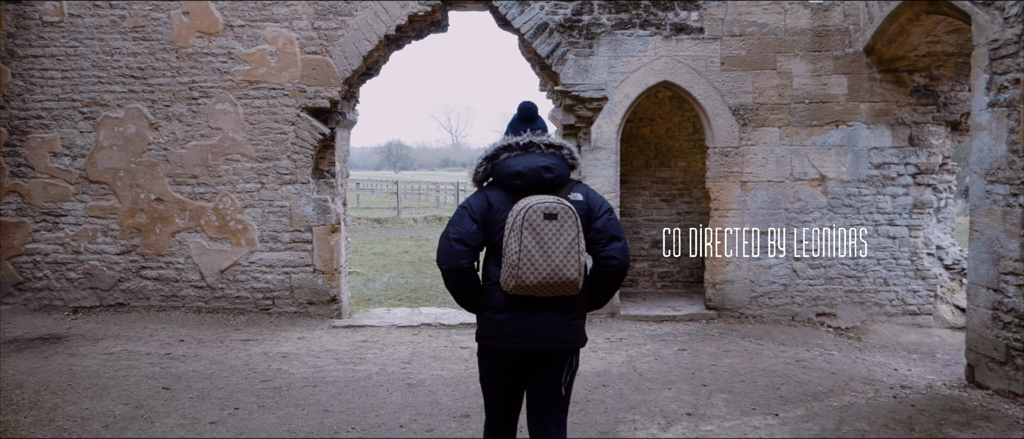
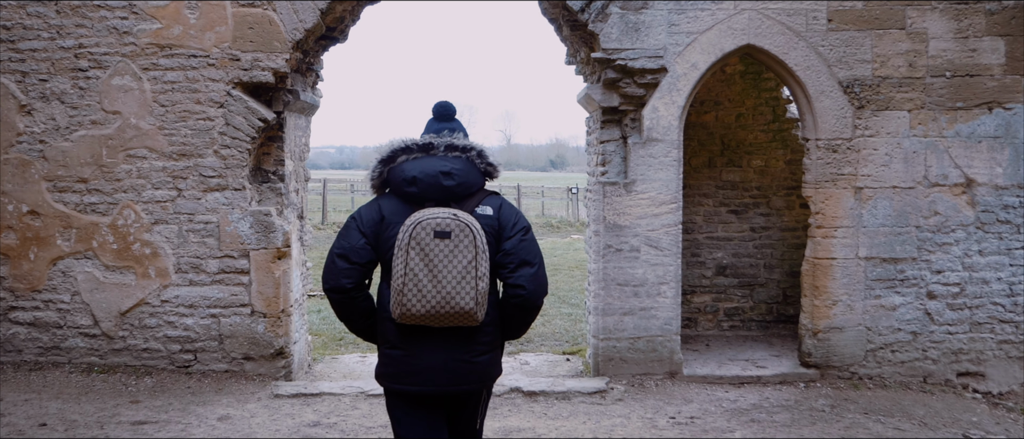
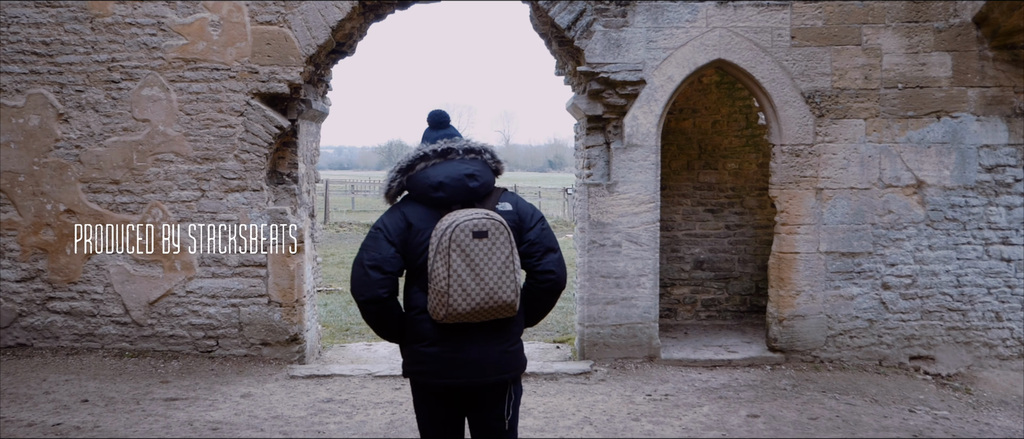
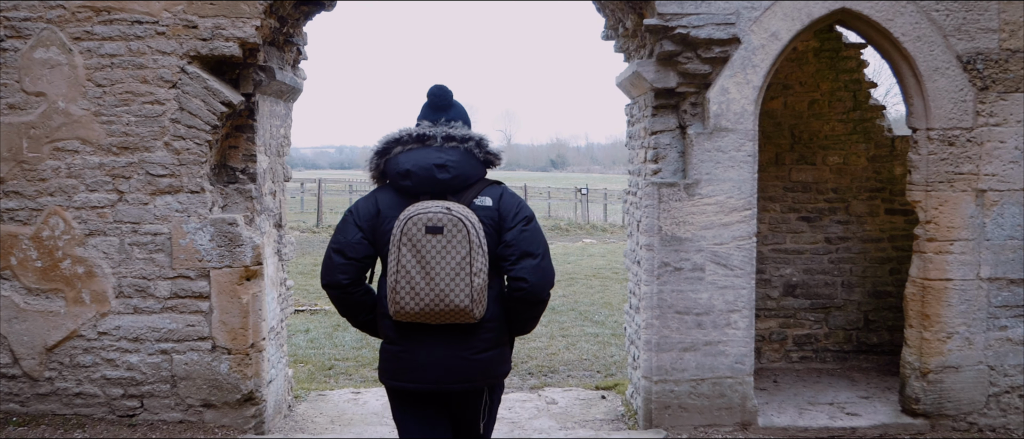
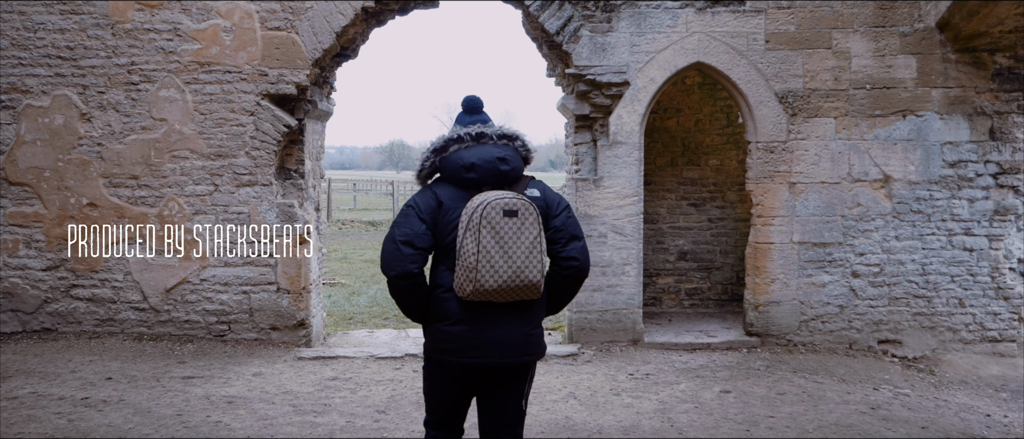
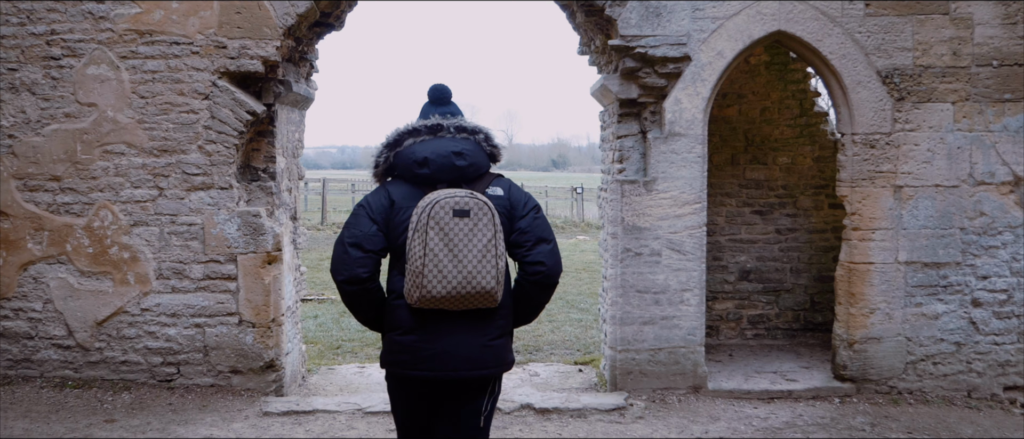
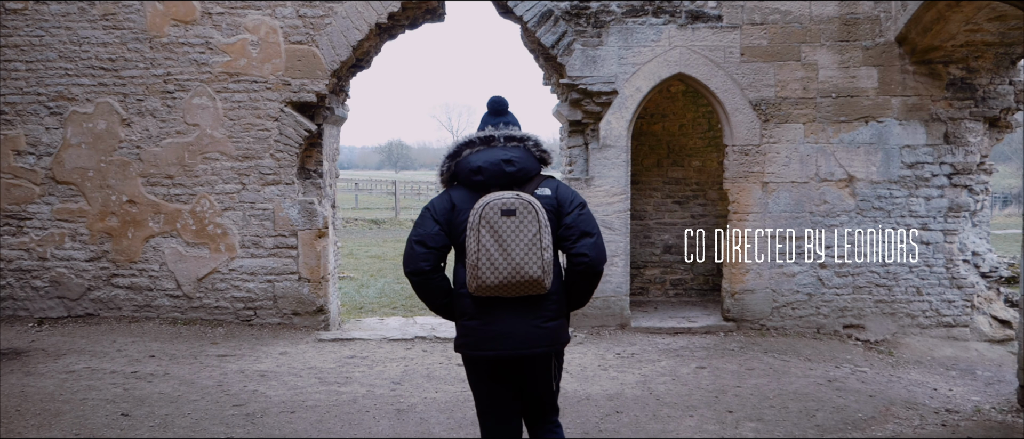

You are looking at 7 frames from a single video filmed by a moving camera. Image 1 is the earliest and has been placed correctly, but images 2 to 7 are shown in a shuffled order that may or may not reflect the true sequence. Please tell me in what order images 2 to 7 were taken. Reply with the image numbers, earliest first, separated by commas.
7, 5, 3, 2, 6, 4
